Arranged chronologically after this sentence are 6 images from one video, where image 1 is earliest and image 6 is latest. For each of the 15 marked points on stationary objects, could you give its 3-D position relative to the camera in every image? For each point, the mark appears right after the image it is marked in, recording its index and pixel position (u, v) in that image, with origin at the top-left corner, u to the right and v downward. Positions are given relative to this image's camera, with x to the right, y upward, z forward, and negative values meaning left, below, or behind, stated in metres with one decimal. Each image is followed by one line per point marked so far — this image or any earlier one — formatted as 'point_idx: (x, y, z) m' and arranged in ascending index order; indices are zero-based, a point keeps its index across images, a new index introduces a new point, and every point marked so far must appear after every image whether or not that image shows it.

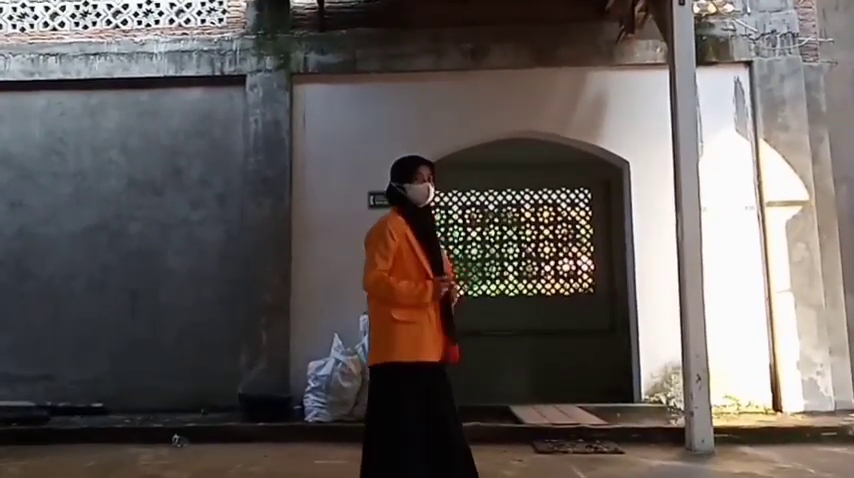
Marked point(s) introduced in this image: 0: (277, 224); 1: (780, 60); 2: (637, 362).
0: (-1.4, +0.1, +6.1) m
1: (+3.4, +1.7, +6.4) m
2: (+1.9, -1.1, +6.1) m
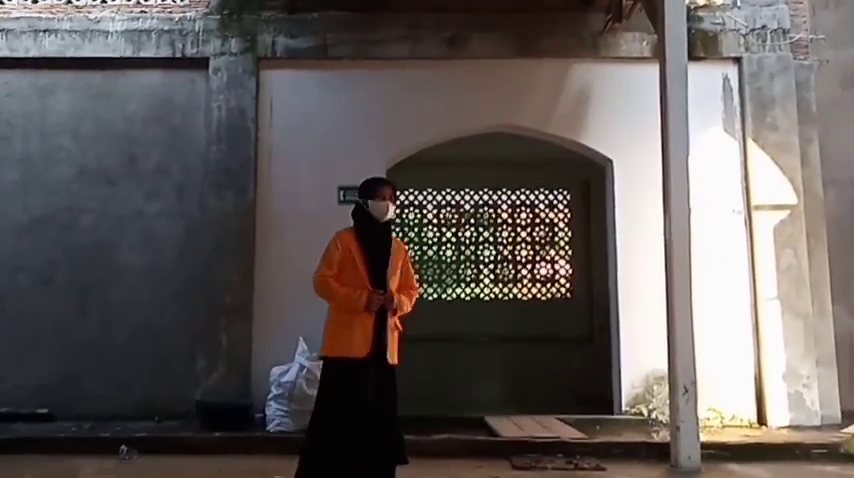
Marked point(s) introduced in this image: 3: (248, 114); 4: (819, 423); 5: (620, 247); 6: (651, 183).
0: (-1.6, +0.2, +5.7) m
1: (+3.2, +1.7, +6.2) m
2: (+1.7, -1.2, +5.9) m
3: (-1.6, +1.1, +5.8) m
4: (+3.4, -1.6, +5.8) m
5: (+1.7, -0.1, +5.9) m
6: (+2.0, +0.5, +5.9) m
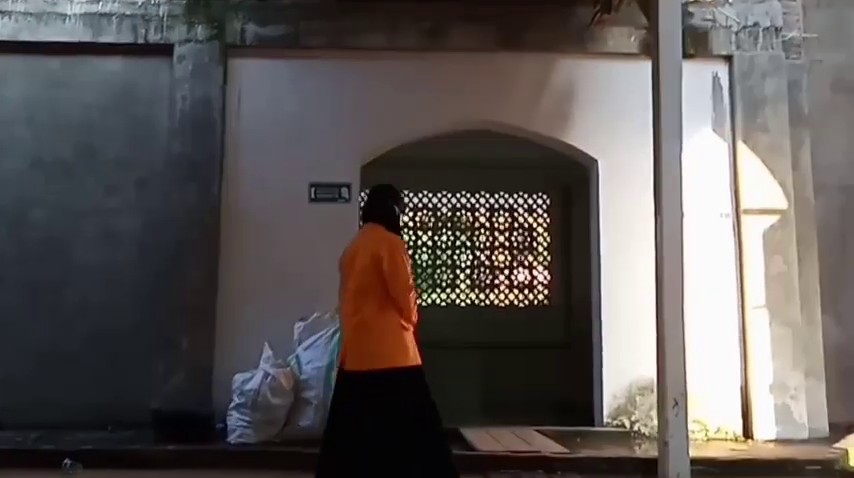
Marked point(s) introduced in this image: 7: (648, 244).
0: (-1.8, +0.2, +5.4) m
1: (+3.0, +1.6, +6.0) m
2: (+1.5, -1.2, +5.6) m
3: (-1.8, +1.1, +5.5) m
4: (+3.2, -1.6, +5.6) m
5: (+1.5, -0.1, +5.6) m
6: (+1.8, +0.5, +5.7) m
7: (+1.9, 0.0, +5.7) m
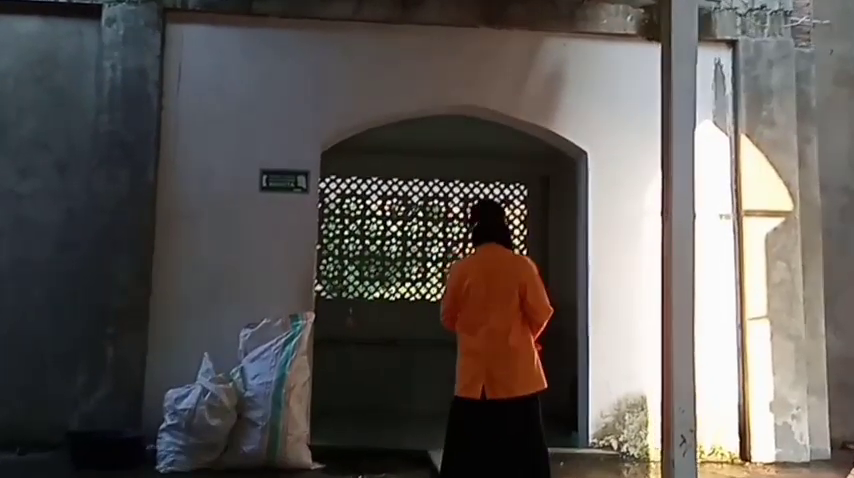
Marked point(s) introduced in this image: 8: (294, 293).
0: (-2.0, +0.2, +4.7) m
1: (+2.8, +1.6, +5.4) m
2: (+1.2, -1.2, +5.0) m
3: (-2.0, +1.2, +4.7) m
4: (+2.9, -1.7, +5.1) m
5: (+1.3, -0.1, +5.1) m
6: (+1.6, +0.4, +5.1) m
7: (+1.6, -0.1, +5.1) m
8: (-1.0, -0.4, +4.8) m
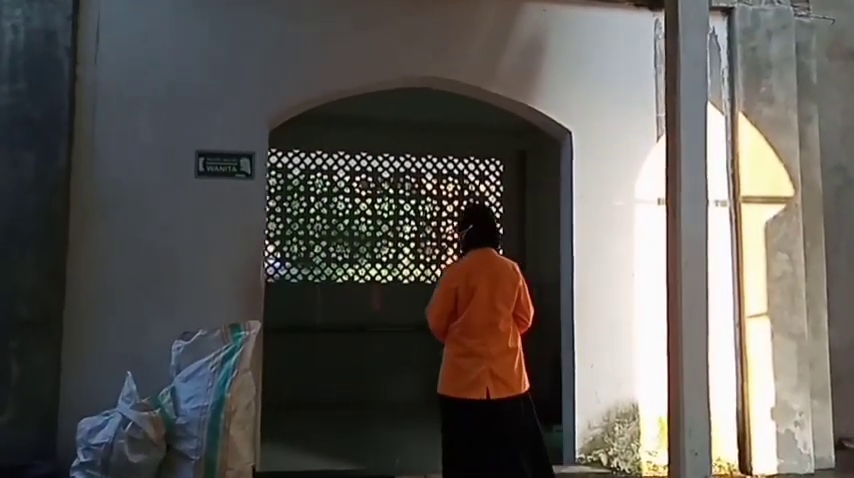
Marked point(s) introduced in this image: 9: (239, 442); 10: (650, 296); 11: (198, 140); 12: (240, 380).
0: (-2.2, +0.3, +3.9) m
1: (+2.5, +1.7, +4.9) m
2: (+1.0, -1.1, +4.5) m
3: (-2.2, +1.2, +4.0) m
4: (+2.7, -1.6, +4.6) m
5: (+1.0, -0.1, +4.5) m
6: (+1.3, +0.5, +4.6) m
7: (+1.4, 0.0, +4.6) m
8: (-1.2, -0.3, +4.1) m
9: (-1.0, -1.1, +3.5) m
10: (+1.5, -0.4, +4.6) m
11: (-1.4, +0.6, +4.1) m
12: (-1.0, -0.8, +3.6) m
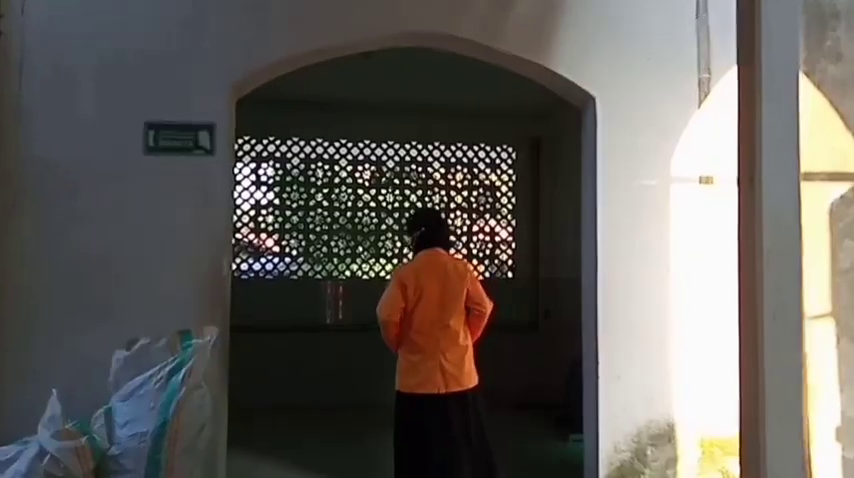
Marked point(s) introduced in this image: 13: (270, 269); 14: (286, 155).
0: (-2.3, +0.3, +3.3) m
1: (+2.5, +1.8, +4.1) m
2: (+1.0, -1.1, +3.8) m
3: (-2.2, +1.2, +3.3) m
4: (+2.7, -1.5, +3.9) m
5: (+1.0, 0.0, +3.8) m
6: (+1.3, +0.6, +3.8) m
7: (+1.4, +0.1, +3.8) m
8: (-1.2, -0.3, +3.4) m
9: (-1.0, -1.0, +2.9) m
10: (+1.5, -0.3, +3.8) m
11: (-1.4, +0.7, +3.4) m
12: (-1.1, -0.7, +2.9) m
13: (-1.8, -0.3, +7.3) m
14: (-1.5, +0.9, +7.0) m
